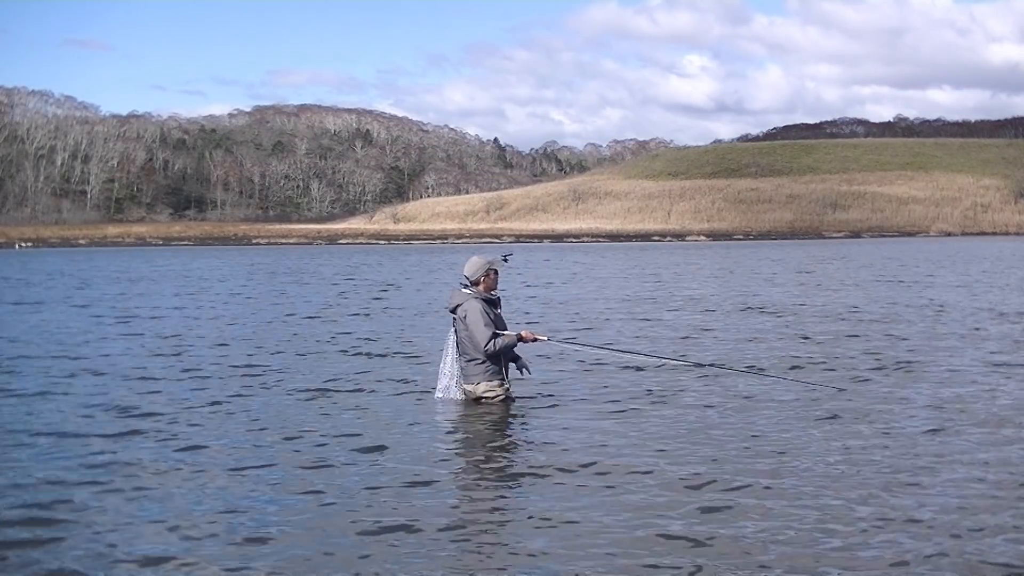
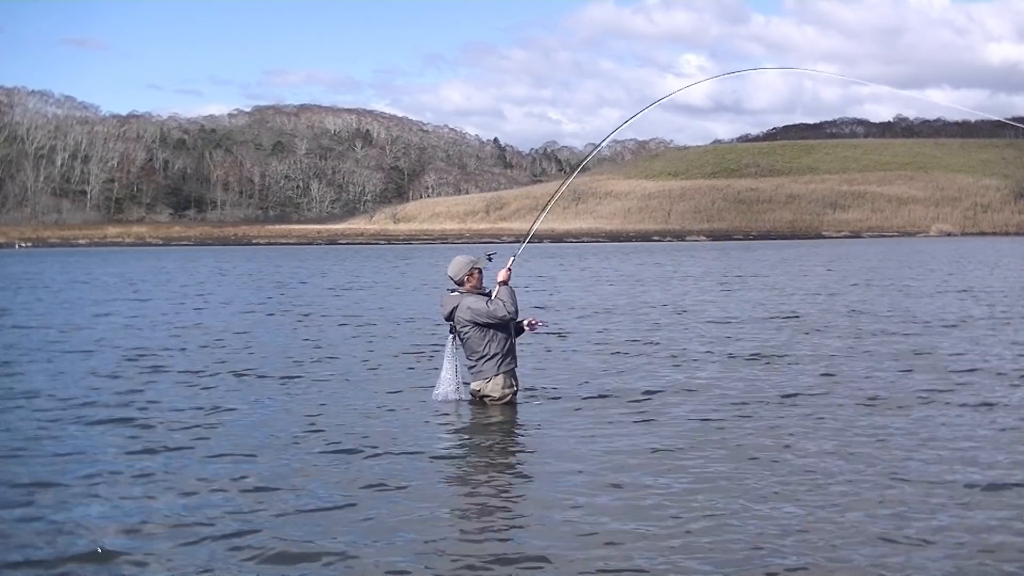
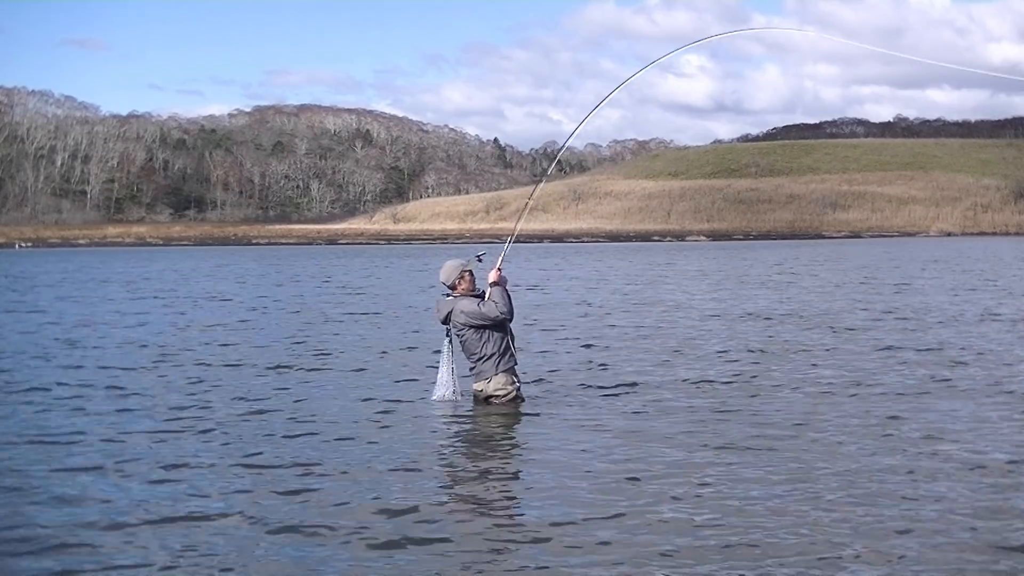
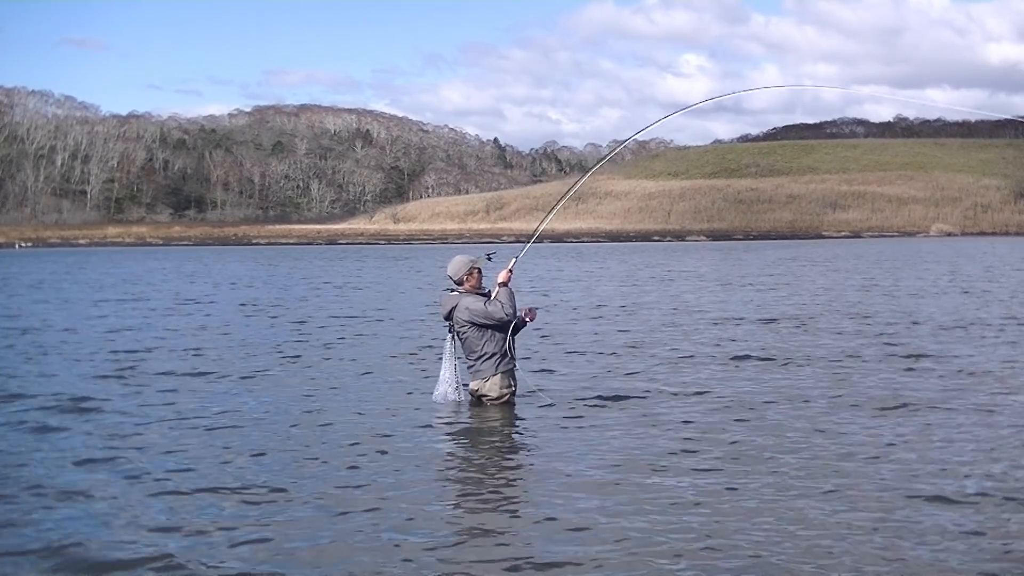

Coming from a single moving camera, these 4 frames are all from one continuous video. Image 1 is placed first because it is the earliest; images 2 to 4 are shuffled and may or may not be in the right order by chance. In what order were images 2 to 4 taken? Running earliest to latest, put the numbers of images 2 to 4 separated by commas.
3, 2, 4
